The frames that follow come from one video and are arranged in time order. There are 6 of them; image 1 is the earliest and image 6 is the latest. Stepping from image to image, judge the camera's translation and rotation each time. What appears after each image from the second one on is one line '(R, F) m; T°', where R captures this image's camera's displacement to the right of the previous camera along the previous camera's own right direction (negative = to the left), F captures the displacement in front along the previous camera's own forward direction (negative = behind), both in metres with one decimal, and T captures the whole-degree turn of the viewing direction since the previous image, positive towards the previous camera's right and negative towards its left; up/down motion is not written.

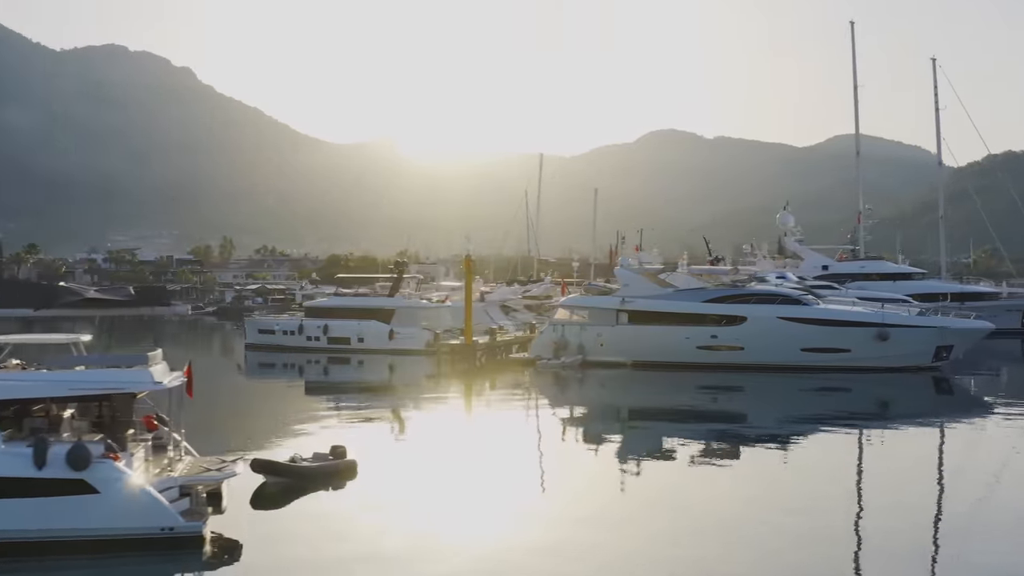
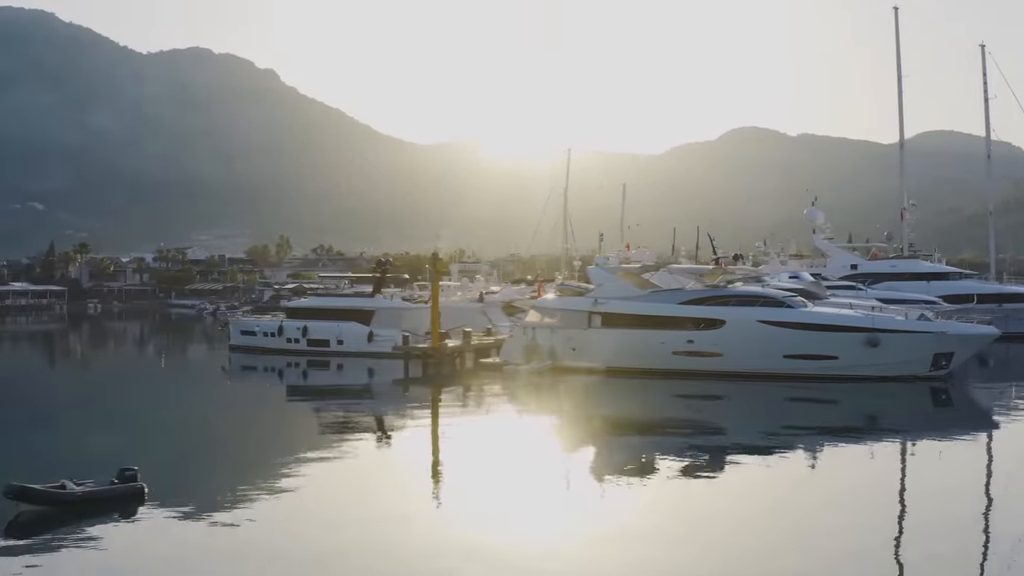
(+2.9, +1.6) m; -4°
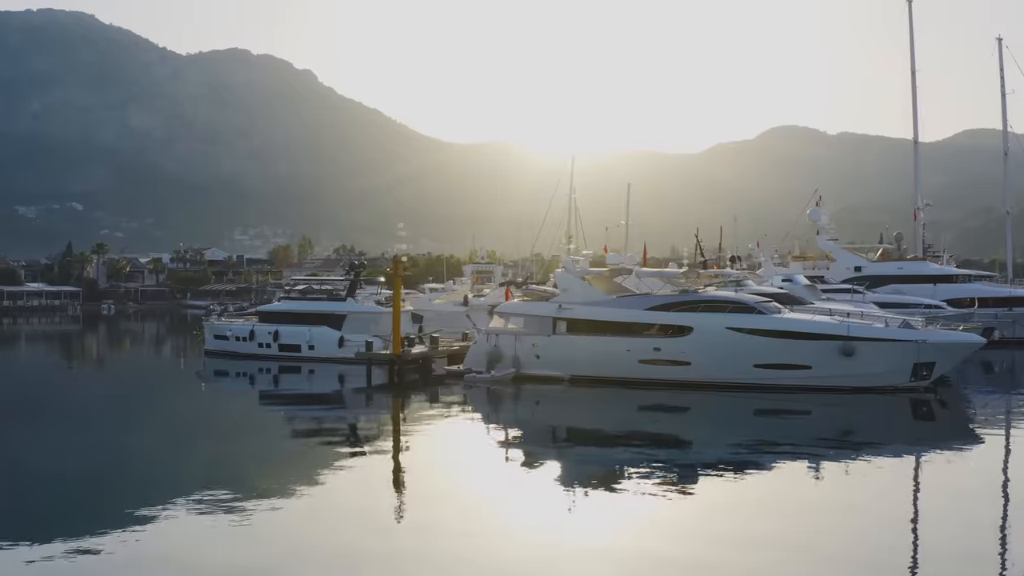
(+1.9, +1.1) m; -2°
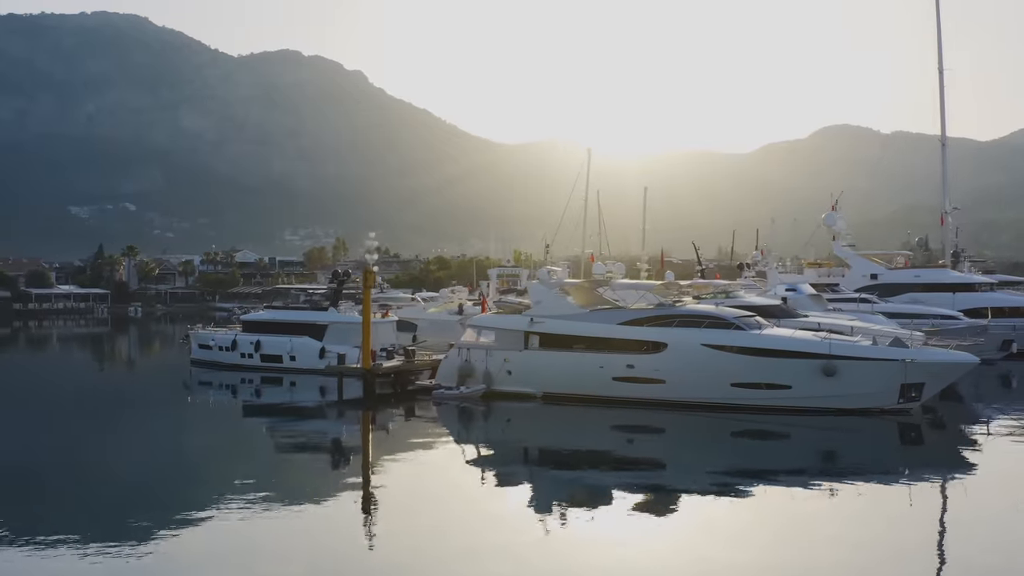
(+1.9, +1.0) m; -2°
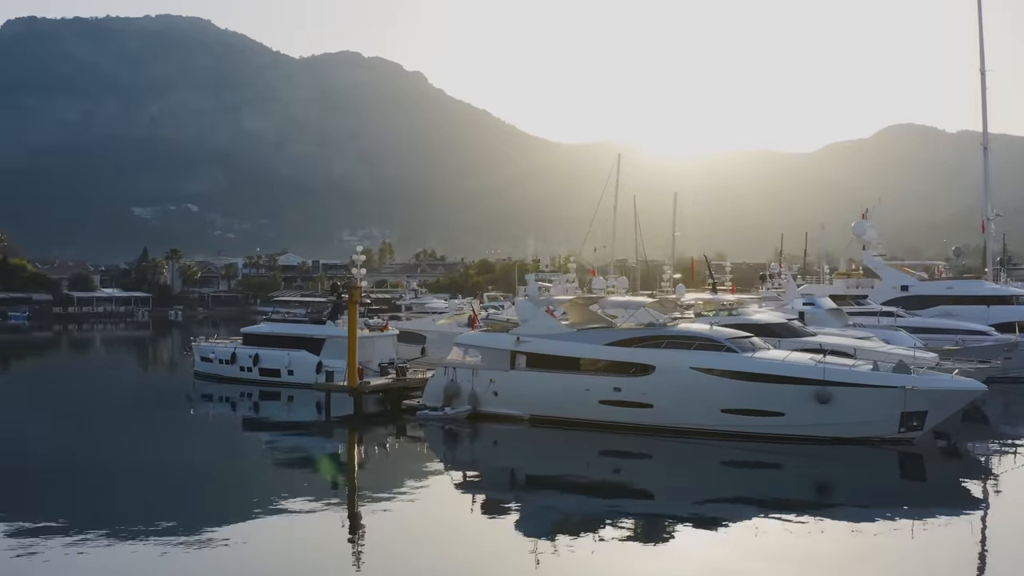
(+1.6, +0.8) m; -3°
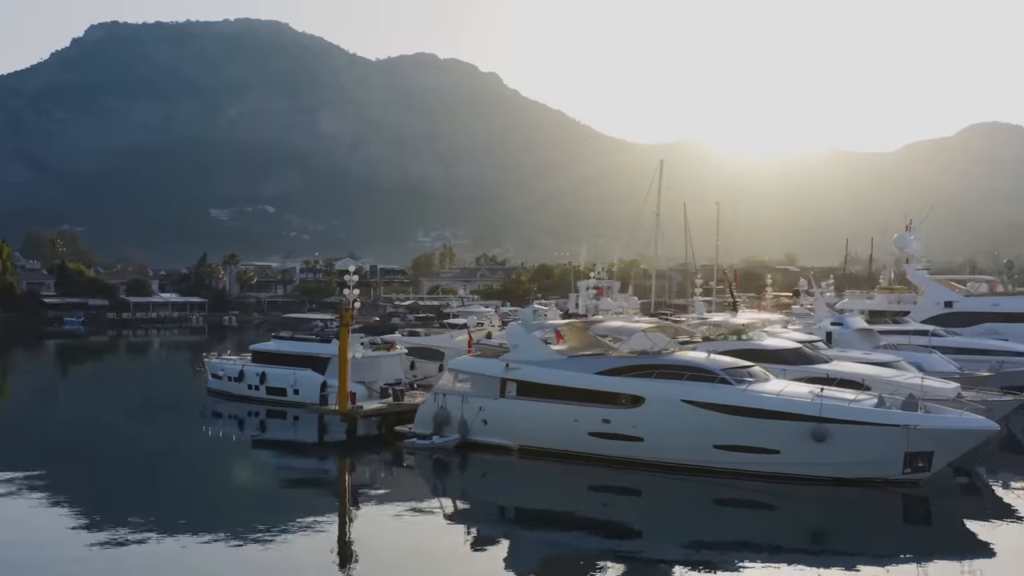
(+1.9, +0.9) m; -4°
